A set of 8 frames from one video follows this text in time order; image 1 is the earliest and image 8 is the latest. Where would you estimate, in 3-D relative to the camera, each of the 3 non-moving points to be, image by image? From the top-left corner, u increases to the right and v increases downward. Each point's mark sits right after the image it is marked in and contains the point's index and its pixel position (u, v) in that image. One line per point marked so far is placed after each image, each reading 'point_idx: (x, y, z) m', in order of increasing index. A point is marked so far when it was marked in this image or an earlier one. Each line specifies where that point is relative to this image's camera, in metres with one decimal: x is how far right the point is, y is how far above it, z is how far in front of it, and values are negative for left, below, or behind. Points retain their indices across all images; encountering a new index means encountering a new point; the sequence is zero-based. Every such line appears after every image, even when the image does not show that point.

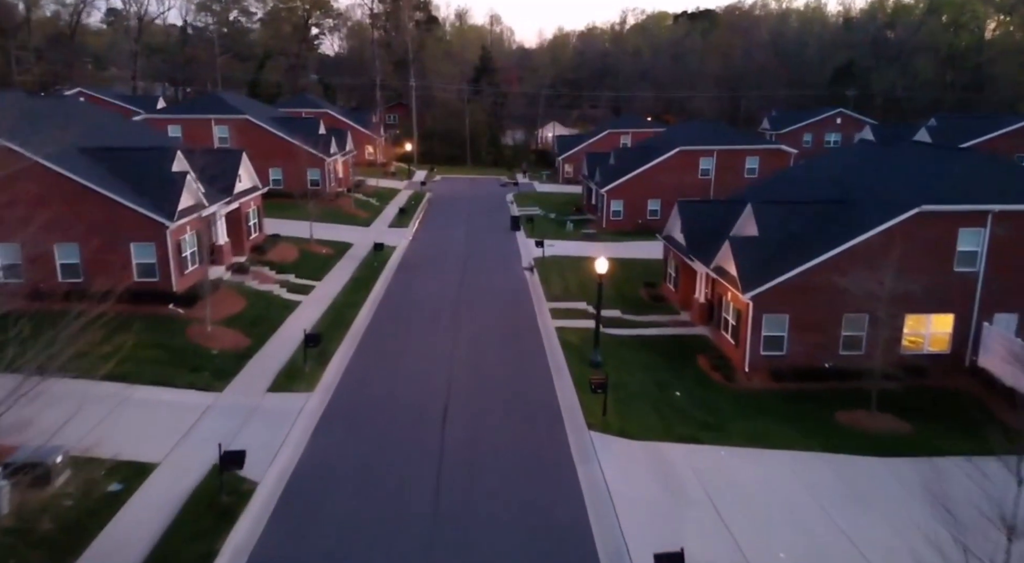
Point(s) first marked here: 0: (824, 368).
0: (+8.2, -2.3, +19.9) m
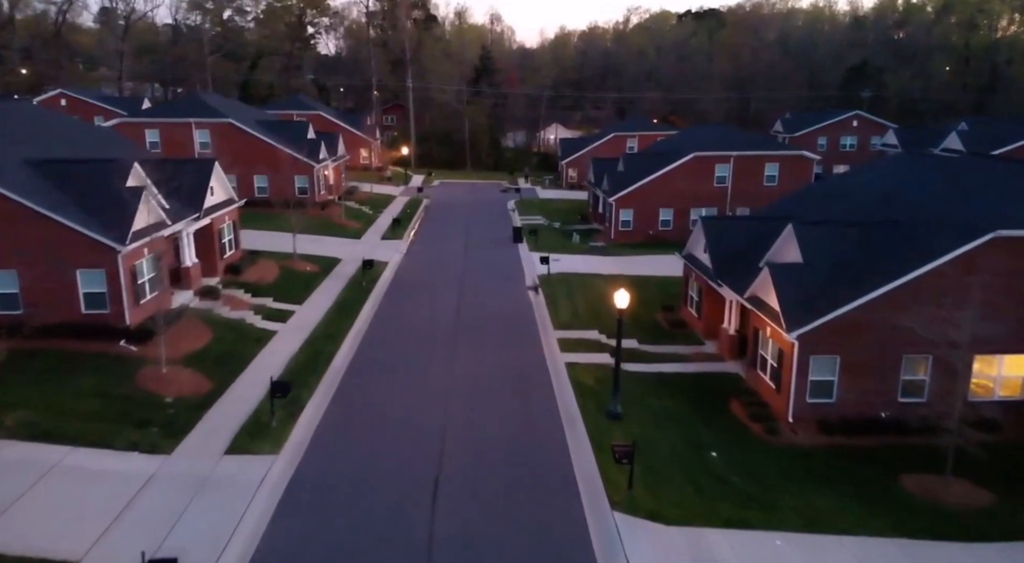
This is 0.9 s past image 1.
0: (+8.3, -3.1, +17.1) m
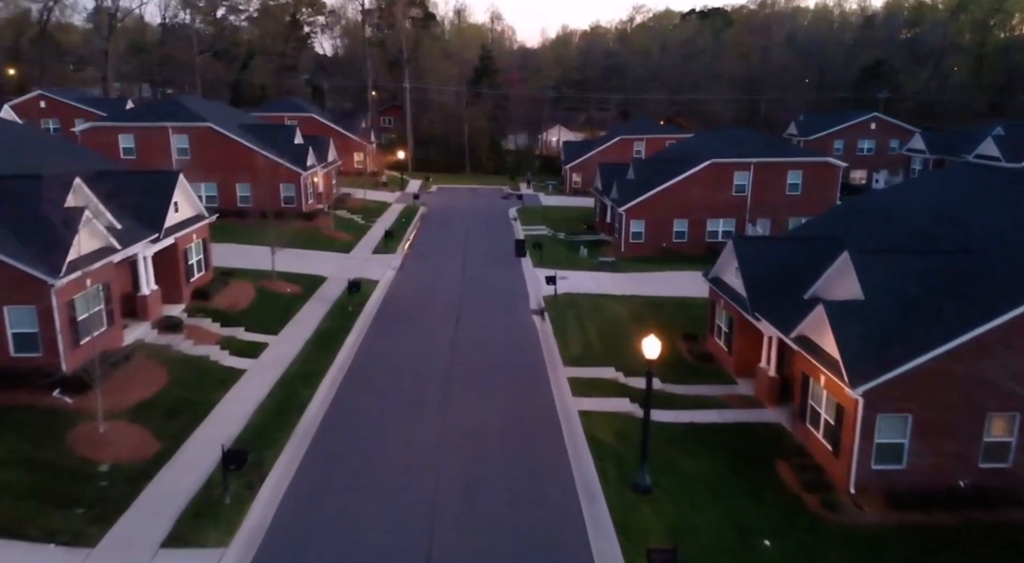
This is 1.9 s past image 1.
0: (+8.4, -3.9, +14.2) m
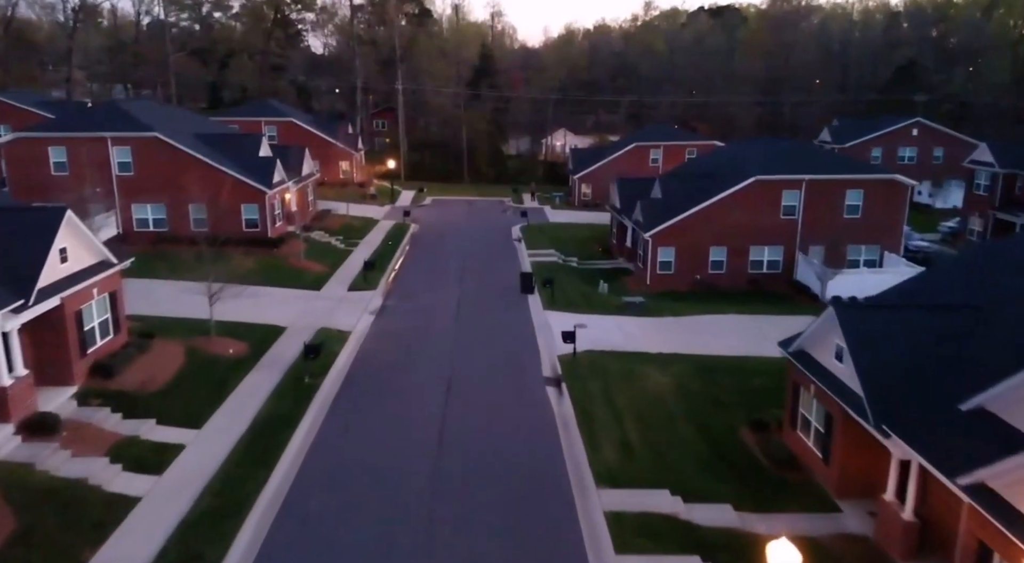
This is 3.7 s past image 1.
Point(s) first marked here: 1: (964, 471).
0: (+8.6, -5.5, +8.4) m
1: (+6.3, -2.6, +10.6) m
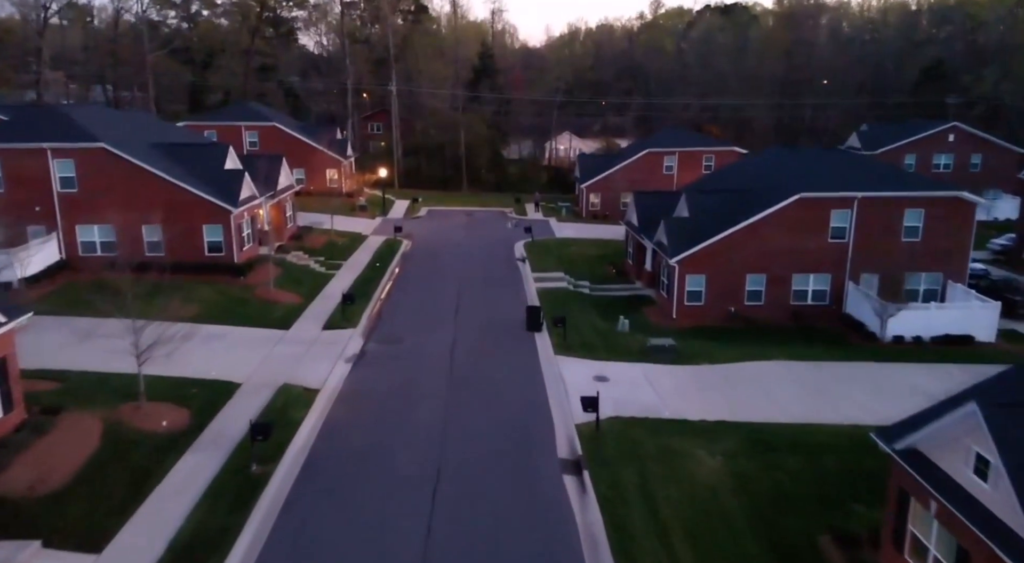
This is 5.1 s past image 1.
0: (+8.8, -6.6, +4.2) m
1: (+6.5, -3.7, +6.4) m
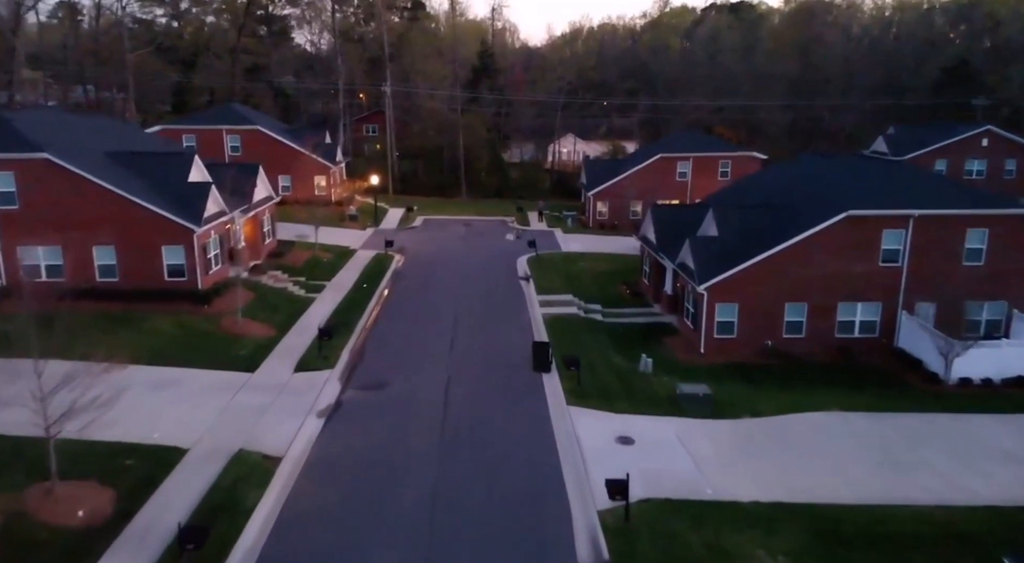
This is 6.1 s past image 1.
0: (+8.9, -7.5, +0.8) m
1: (+6.6, -4.6, +3.1) m
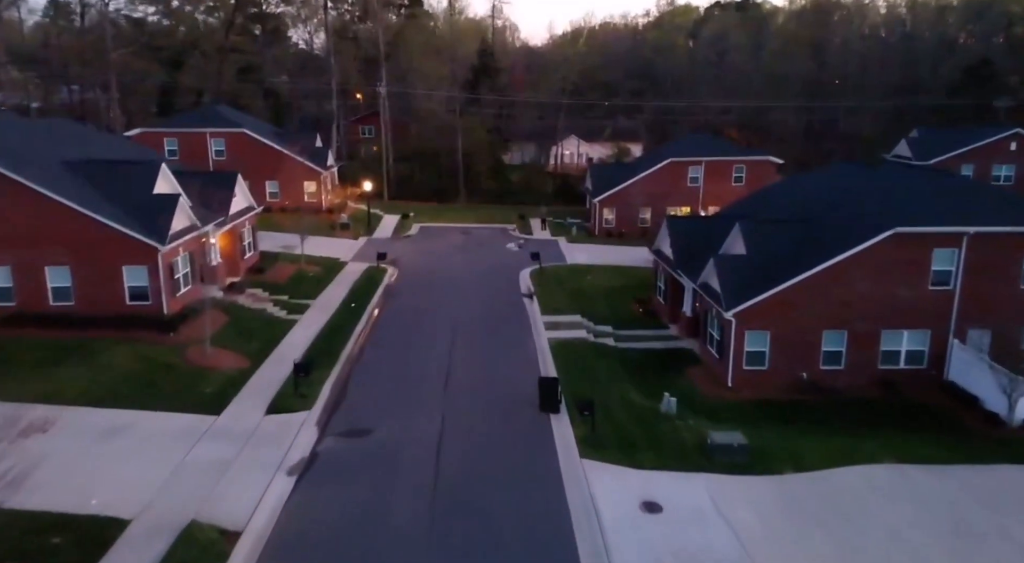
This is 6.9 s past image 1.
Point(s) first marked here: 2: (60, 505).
0: (+9.0, -8.2, -1.7) m
1: (+6.7, -5.3, +0.5) m
2: (-7.8, -3.7, +13.1) m
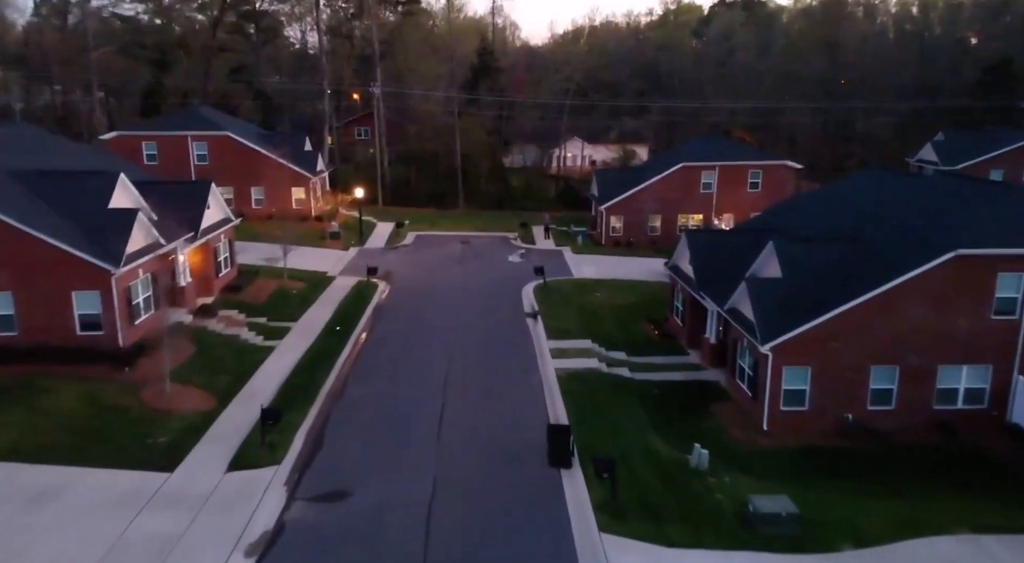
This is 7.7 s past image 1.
0: (+9.1, -8.8, -4.3) m
1: (+6.8, -6.0, -2.0) m
2: (-7.8, -4.4, +10.5) m
